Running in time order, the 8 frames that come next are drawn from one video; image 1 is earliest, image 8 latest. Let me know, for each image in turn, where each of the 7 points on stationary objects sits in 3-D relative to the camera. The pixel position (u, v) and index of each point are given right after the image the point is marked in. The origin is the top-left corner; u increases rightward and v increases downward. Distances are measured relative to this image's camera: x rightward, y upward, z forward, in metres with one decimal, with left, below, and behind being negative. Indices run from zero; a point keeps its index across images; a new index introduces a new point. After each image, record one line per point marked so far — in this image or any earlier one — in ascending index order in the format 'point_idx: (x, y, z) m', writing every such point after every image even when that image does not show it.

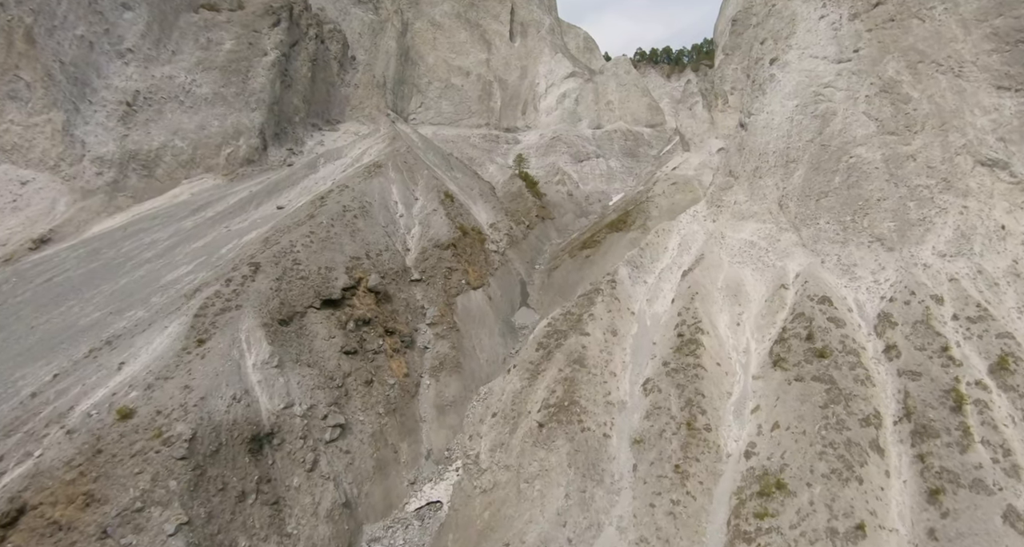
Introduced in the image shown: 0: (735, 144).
0: (+5.6, +3.5, +13.6) m
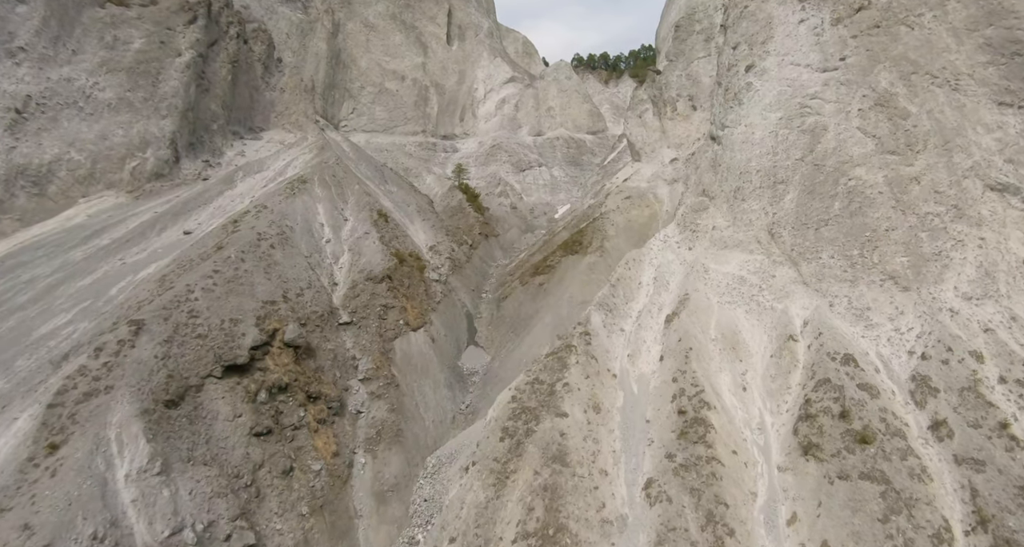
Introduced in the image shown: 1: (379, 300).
0: (+4.4, +2.8, +12.1) m
1: (-3.5, -0.7, +13.4) m
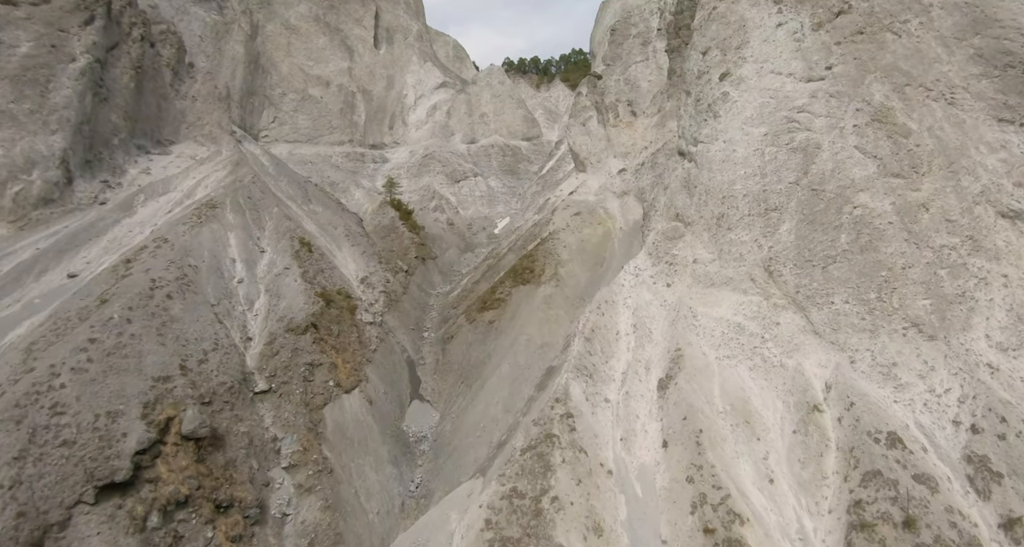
0: (+3.4, +2.0, +10.8) m
1: (-4.4, -1.8, +11.1) m
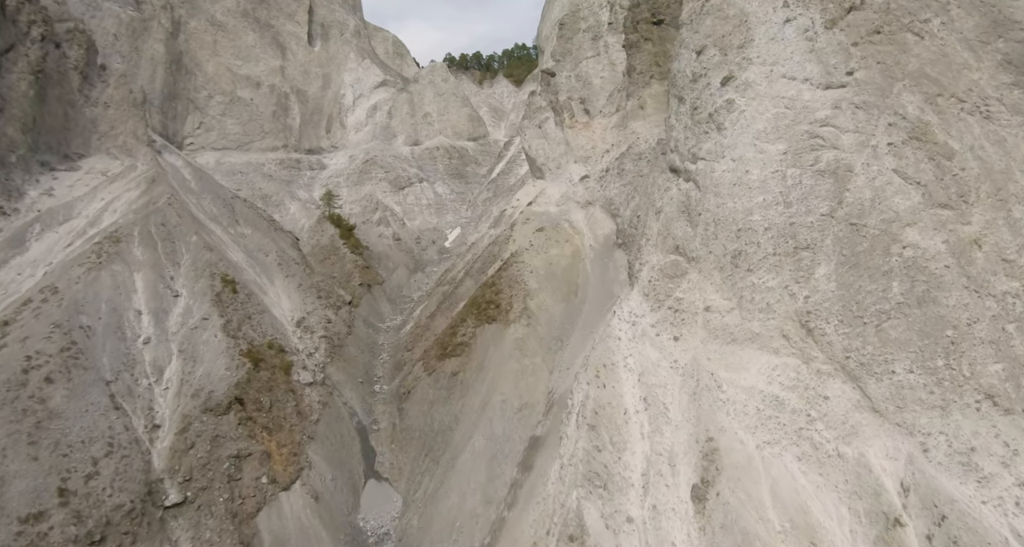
0: (+2.8, +1.2, +9.2) m
1: (-4.8, -3.0, +8.9) m
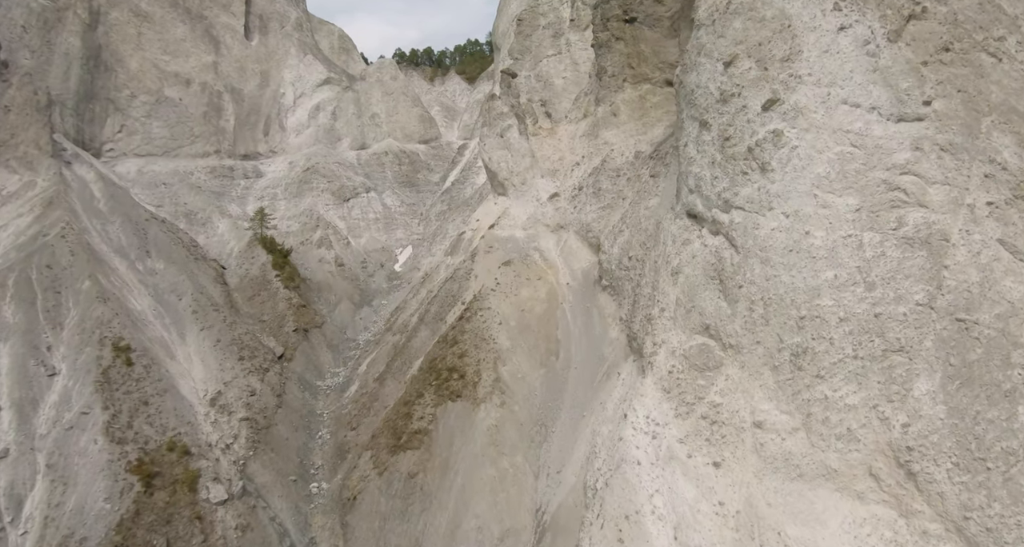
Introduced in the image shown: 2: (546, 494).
0: (+2.5, 0.0, +7.3) m
1: (-4.9, -4.4, +6.4) m
2: (+0.5, -3.3, +7.9) m
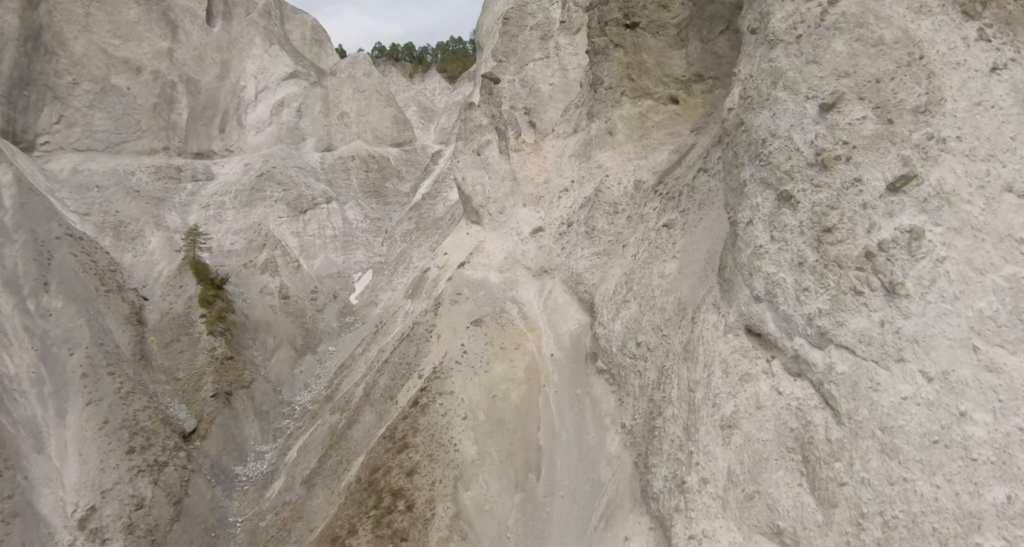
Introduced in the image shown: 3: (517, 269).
0: (+2.1, -1.3, +4.9) m
1: (-5.3, -5.6, +3.8) m
2: (+0.1, -4.6, +5.5) m
3: (+0.1, +0.1, +12.9) m
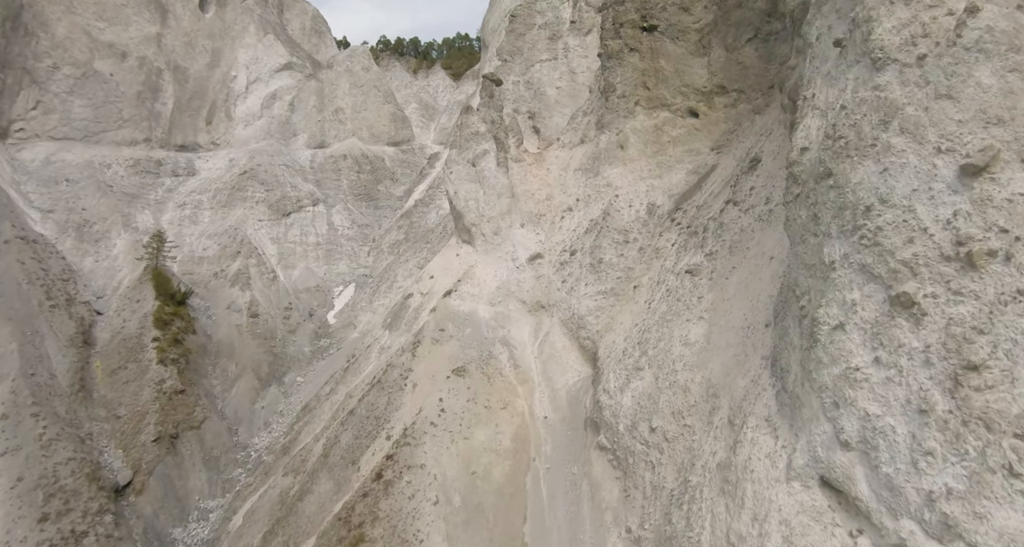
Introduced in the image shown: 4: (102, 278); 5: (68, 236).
0: (+1.9, -2.2, +3.4) m
1: (-5.7, -6.2, +2.3) m
2: (-0.2, -5.4, +4.0) m
3: (-0.1, -0.6, +11.4) m
4: (-12.5, -0.1, +16.1) m
5: (-14.1, +1.1, +16.6) m
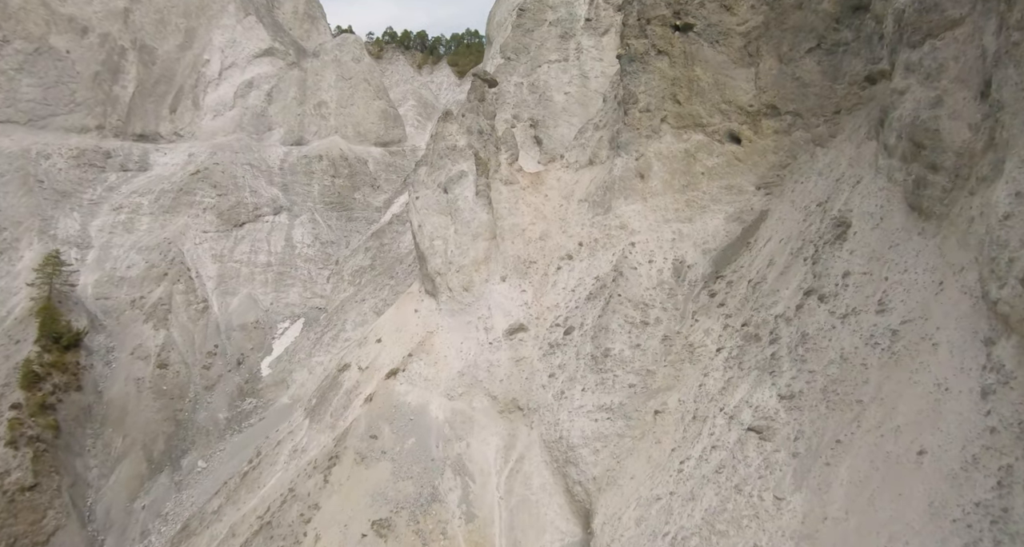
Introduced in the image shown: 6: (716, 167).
0: (+1.3, -3.5, +0.4) m
1: (-6.5, -7.1, -0.6) m
2: (-1.0, -6.6, +1.0) m
3: (-0.6, -1.8, +8.4) m
4: (-12.9, -0.6, +13.2) m
5: (-14.4, +0.7, +13.7) m
6: (+3.1, +1.3, +7.6) m
